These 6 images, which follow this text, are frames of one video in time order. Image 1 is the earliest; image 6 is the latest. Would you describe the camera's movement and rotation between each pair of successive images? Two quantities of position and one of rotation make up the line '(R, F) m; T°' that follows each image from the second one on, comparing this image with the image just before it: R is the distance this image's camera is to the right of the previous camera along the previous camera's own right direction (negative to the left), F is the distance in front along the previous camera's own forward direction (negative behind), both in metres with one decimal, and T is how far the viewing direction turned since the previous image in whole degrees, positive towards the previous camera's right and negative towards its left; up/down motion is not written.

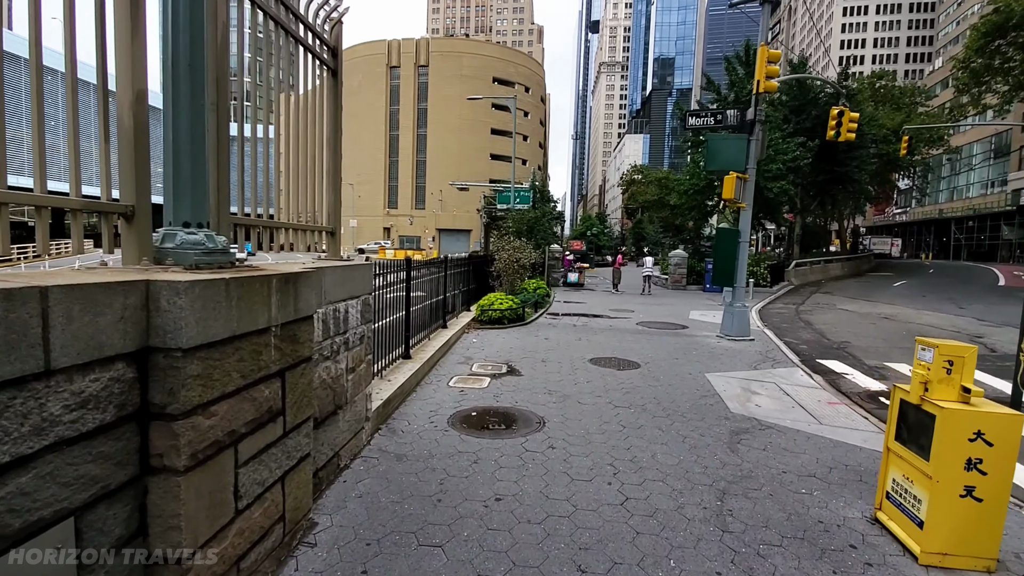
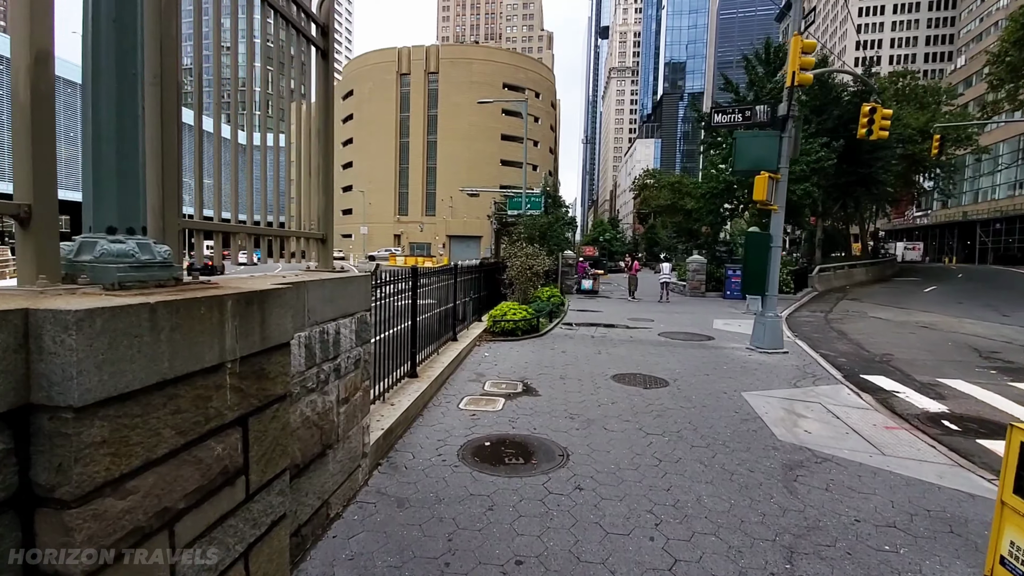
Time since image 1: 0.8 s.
(-0.1, +0.6) m; -1°
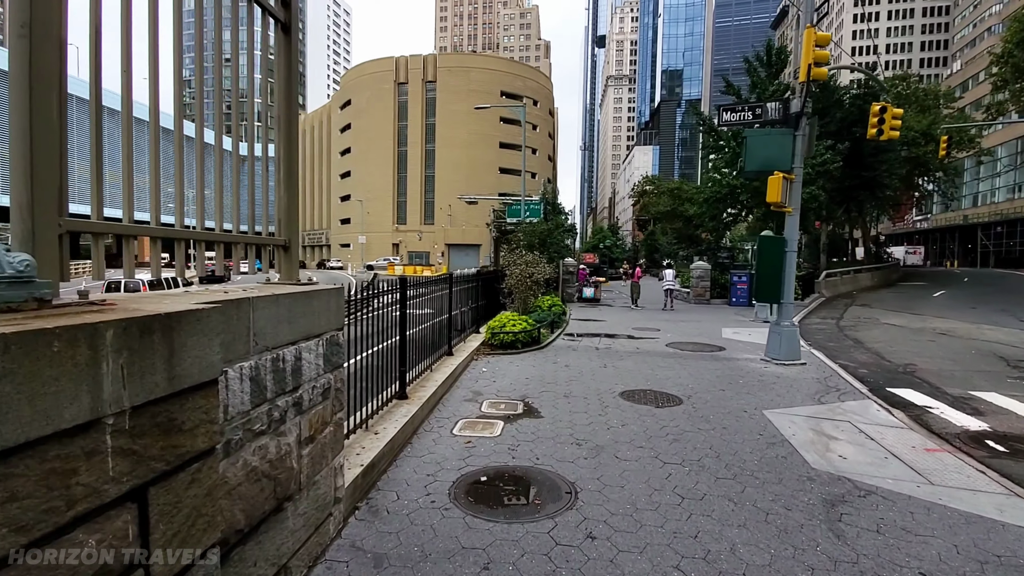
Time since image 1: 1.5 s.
(0.0, +0.6) m; 0°
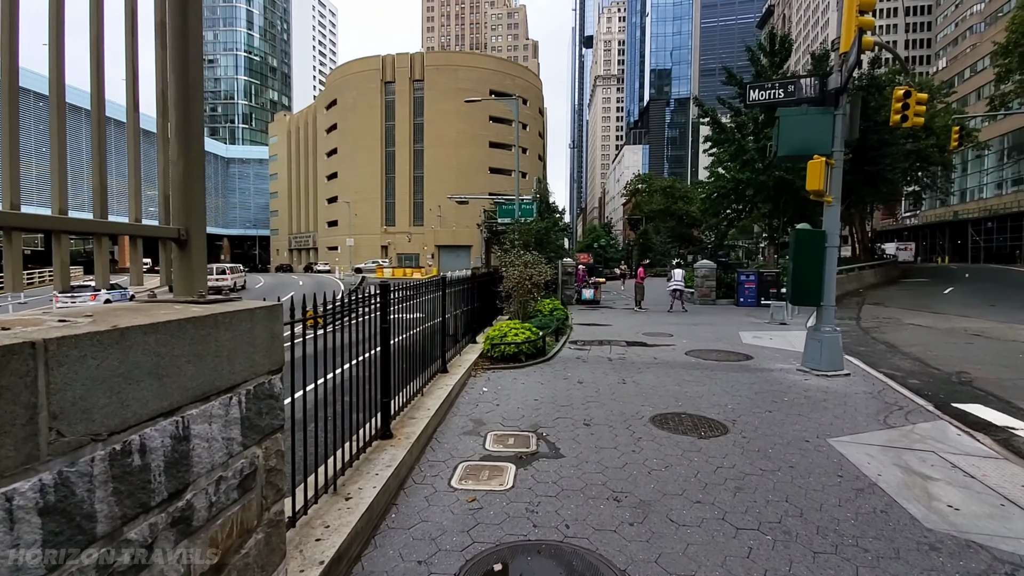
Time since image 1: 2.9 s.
(-0.2, +1.2) m; +1°
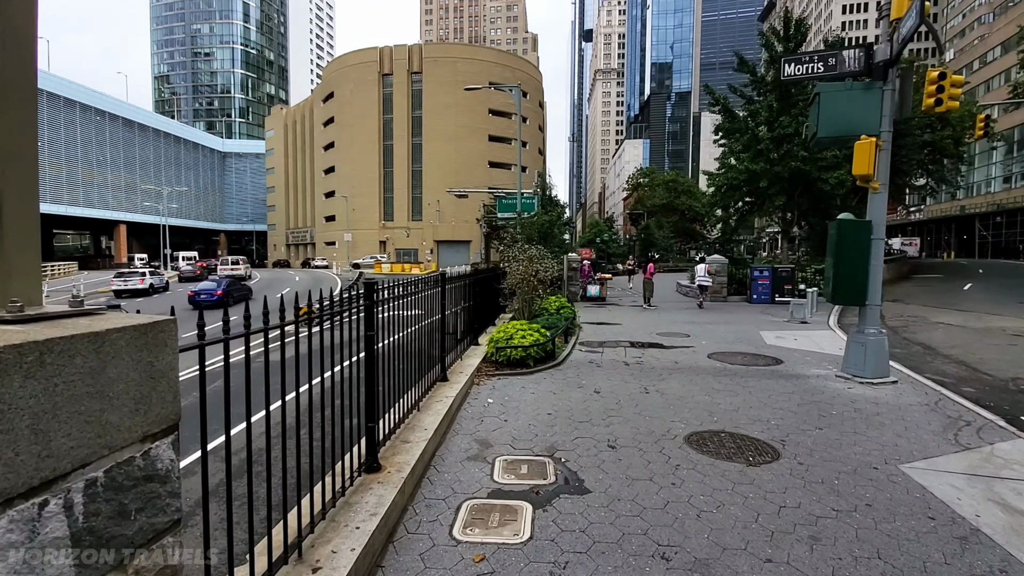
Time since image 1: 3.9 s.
(-0.1, +0.9) m; 0°
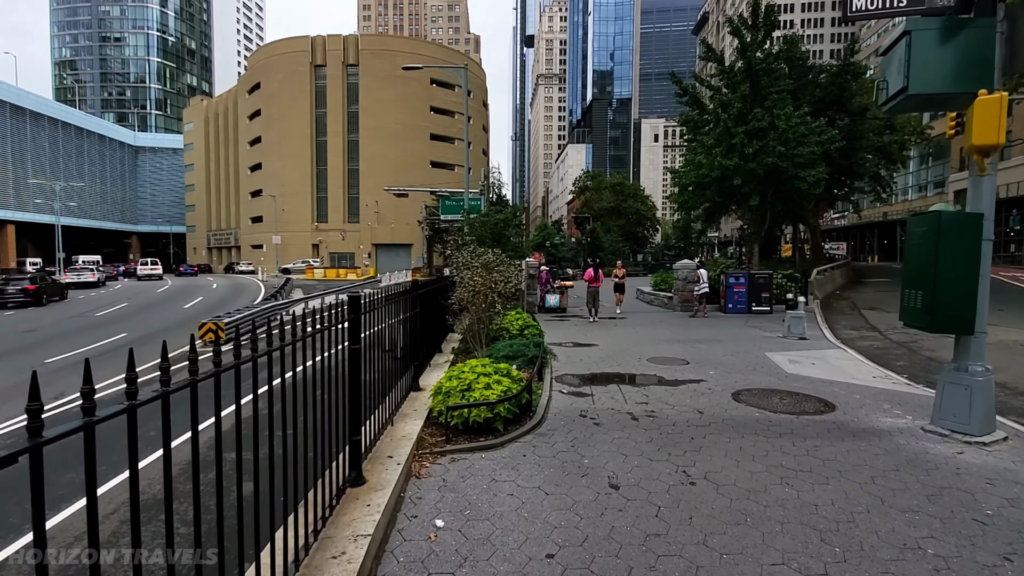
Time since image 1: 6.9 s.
(-0.2, +2.6) m; +6°
